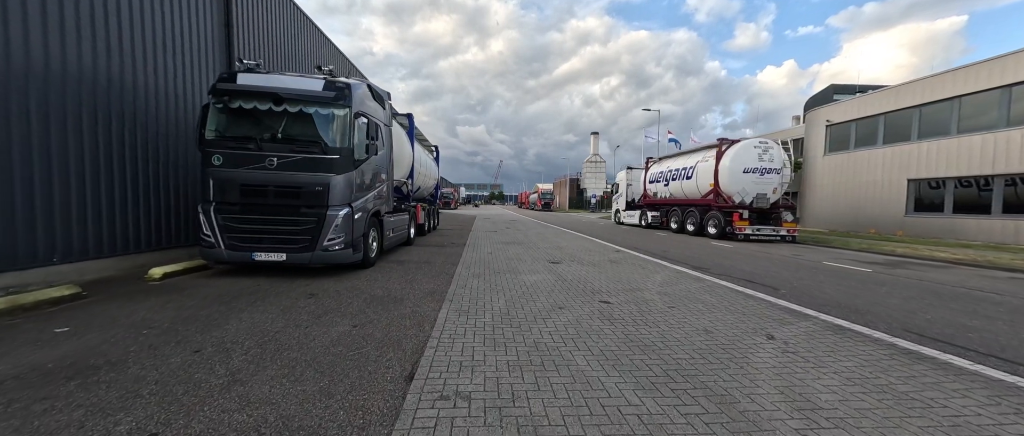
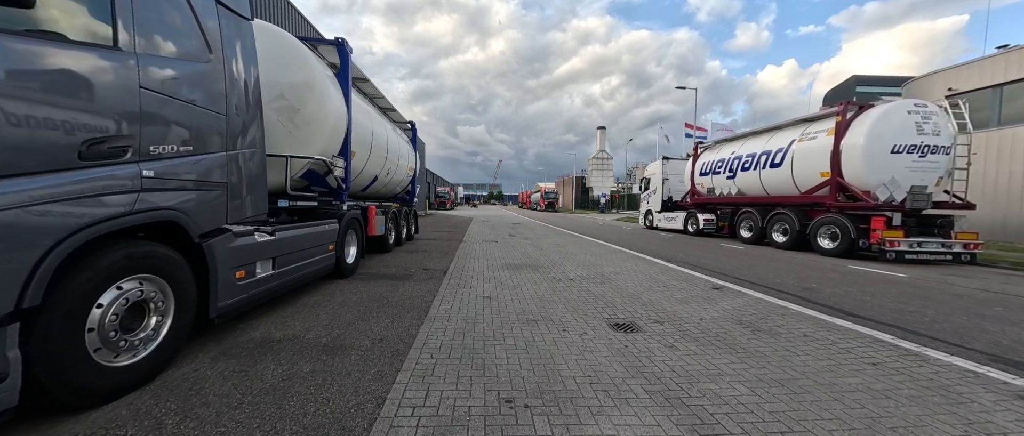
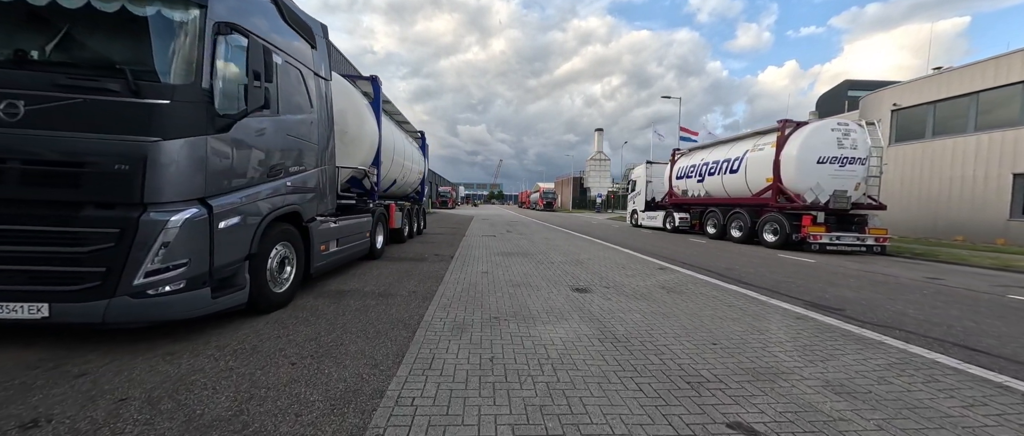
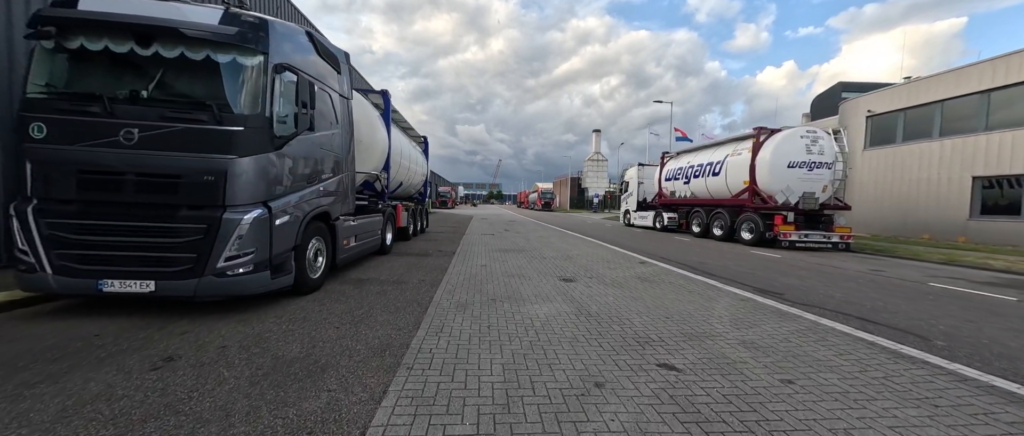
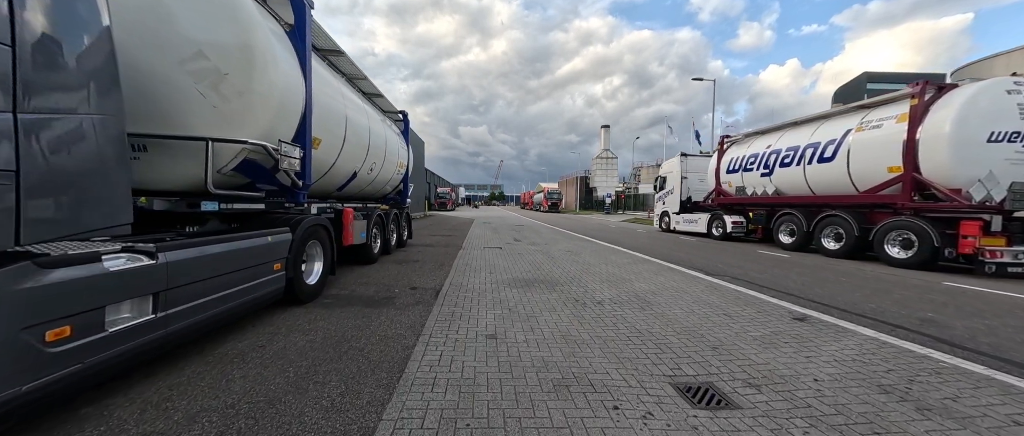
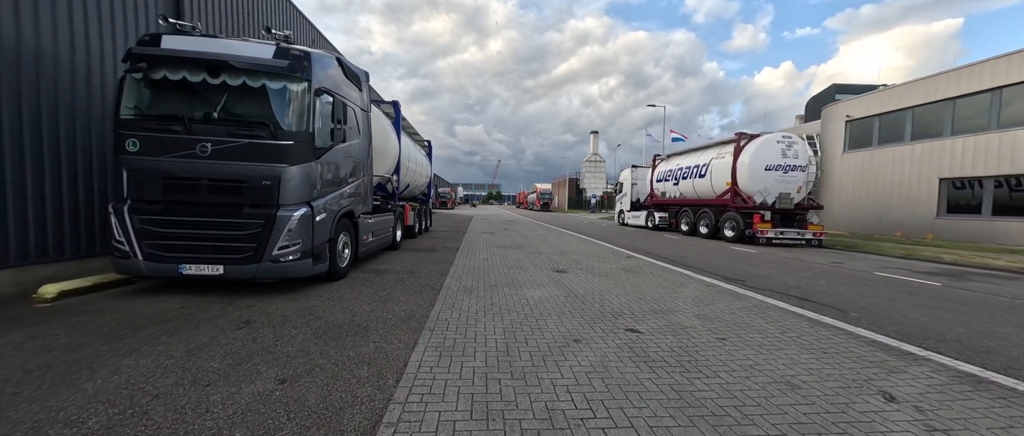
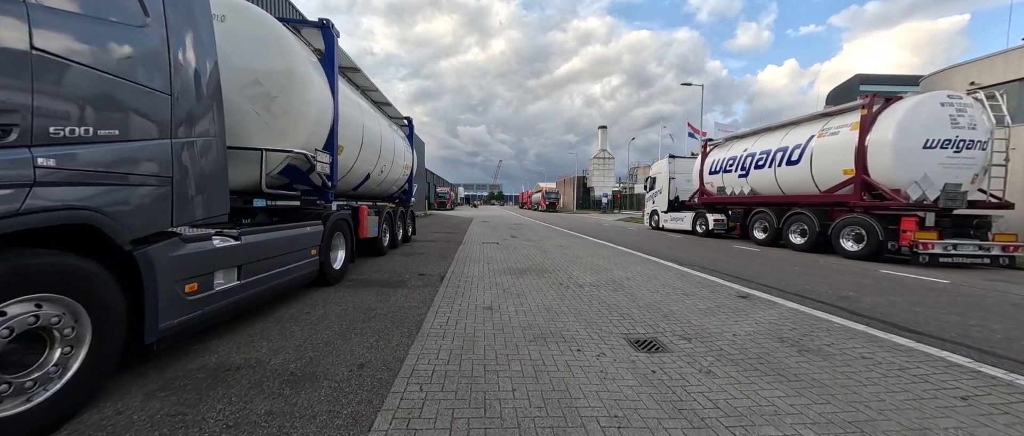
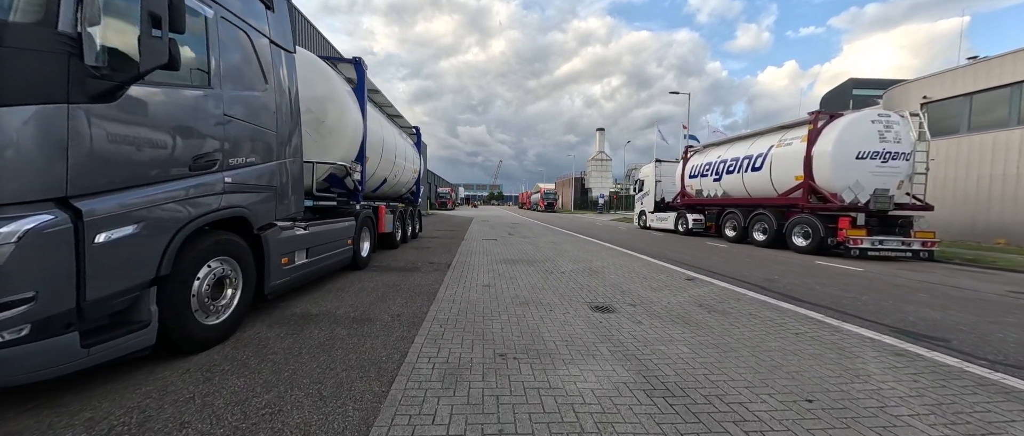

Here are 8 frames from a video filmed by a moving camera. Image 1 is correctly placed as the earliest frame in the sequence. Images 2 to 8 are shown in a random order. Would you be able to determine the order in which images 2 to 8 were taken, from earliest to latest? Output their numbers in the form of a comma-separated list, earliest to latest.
6, 4, 3, 8, 2, 7, 5
